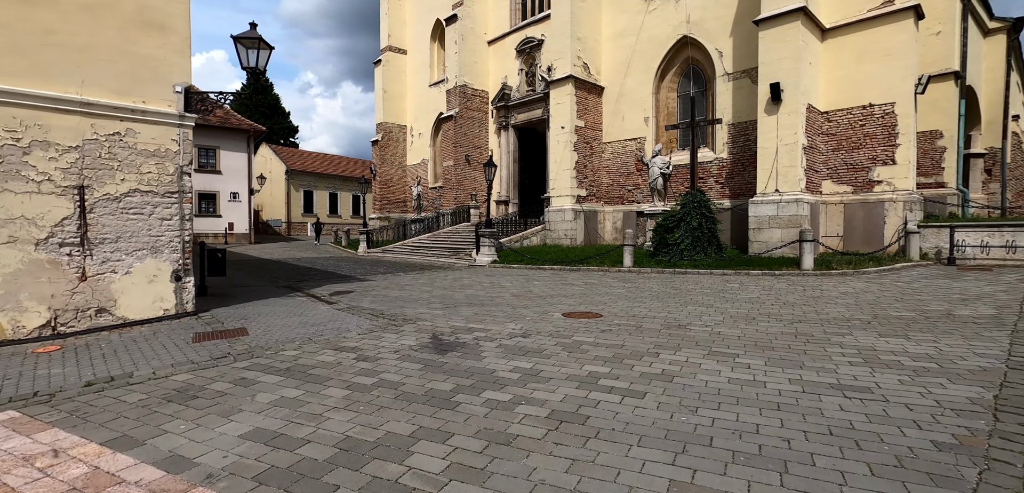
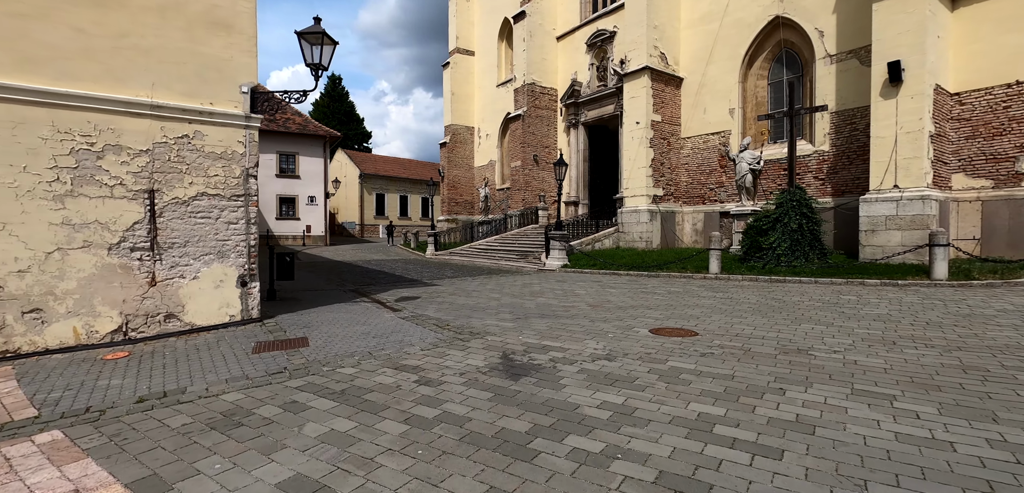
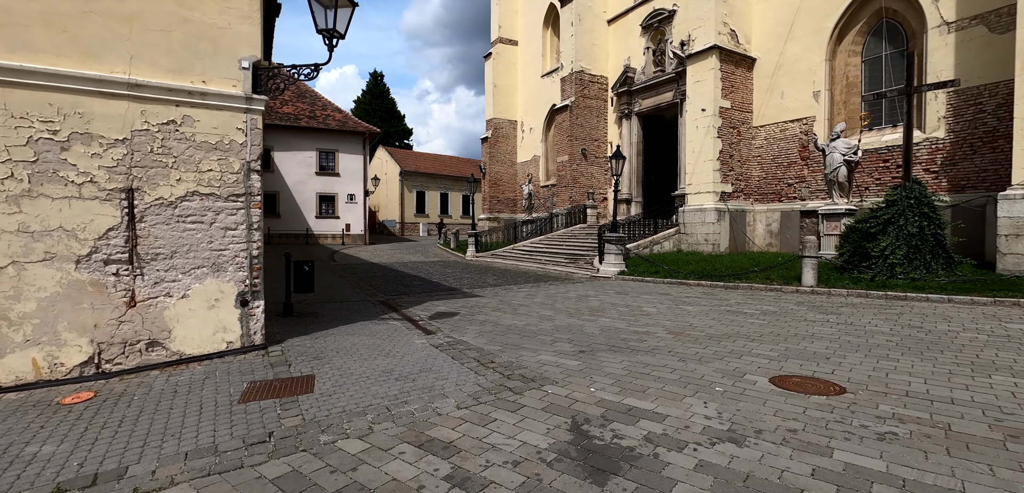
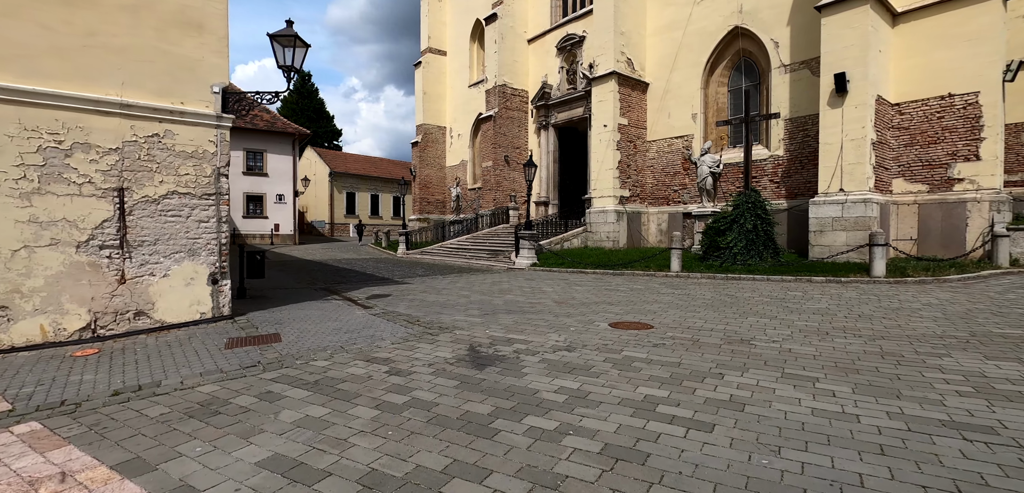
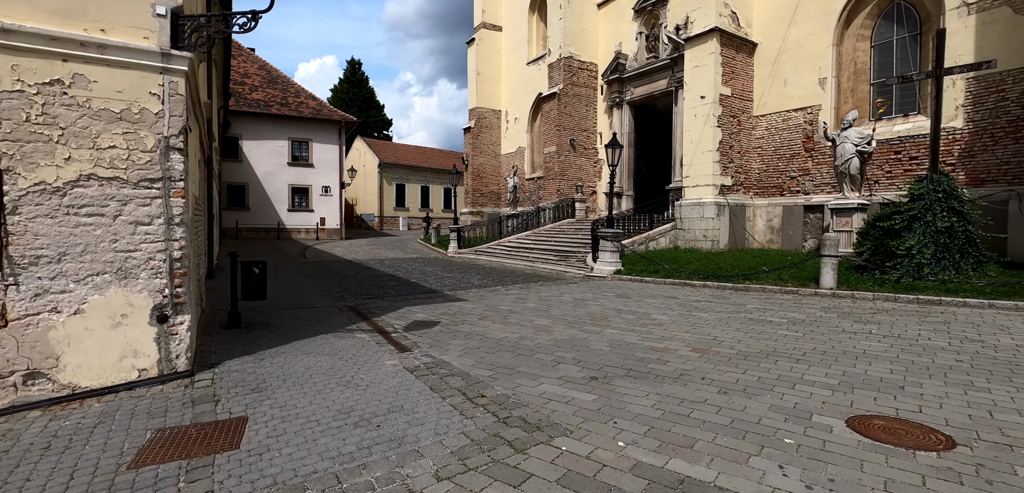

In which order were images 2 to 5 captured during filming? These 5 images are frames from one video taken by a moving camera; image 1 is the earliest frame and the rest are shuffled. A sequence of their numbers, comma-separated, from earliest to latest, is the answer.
4, 2, 3, 5
